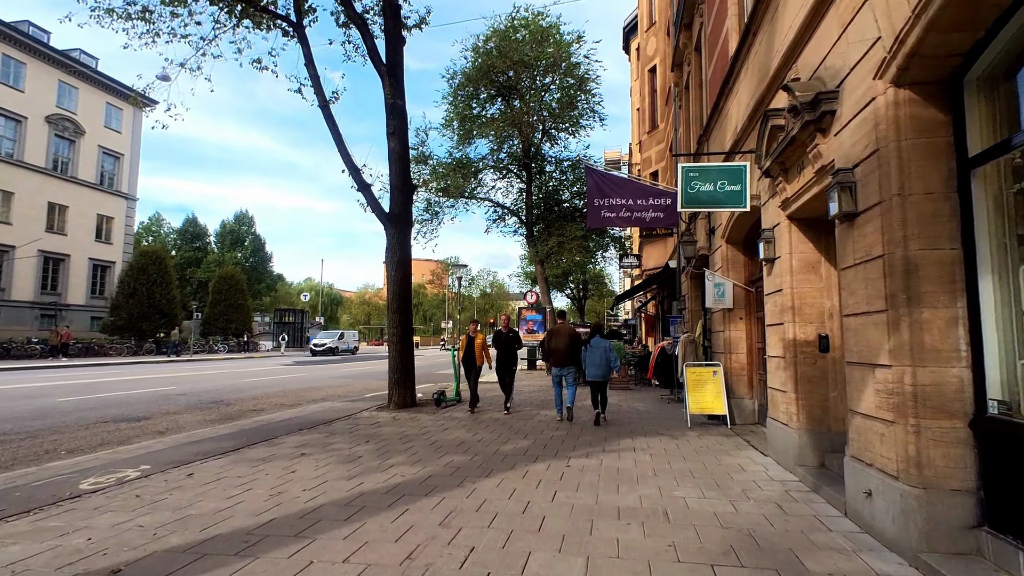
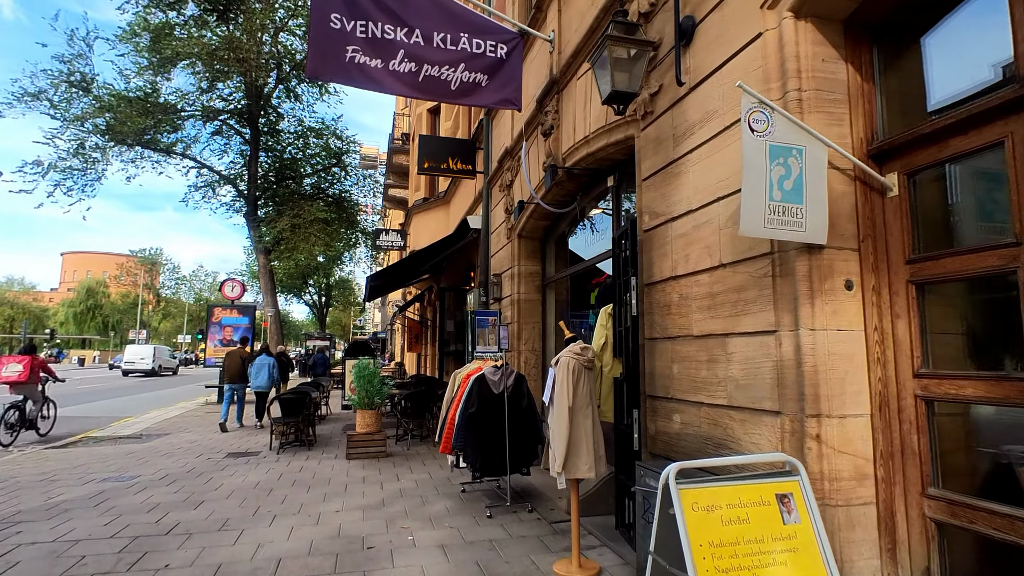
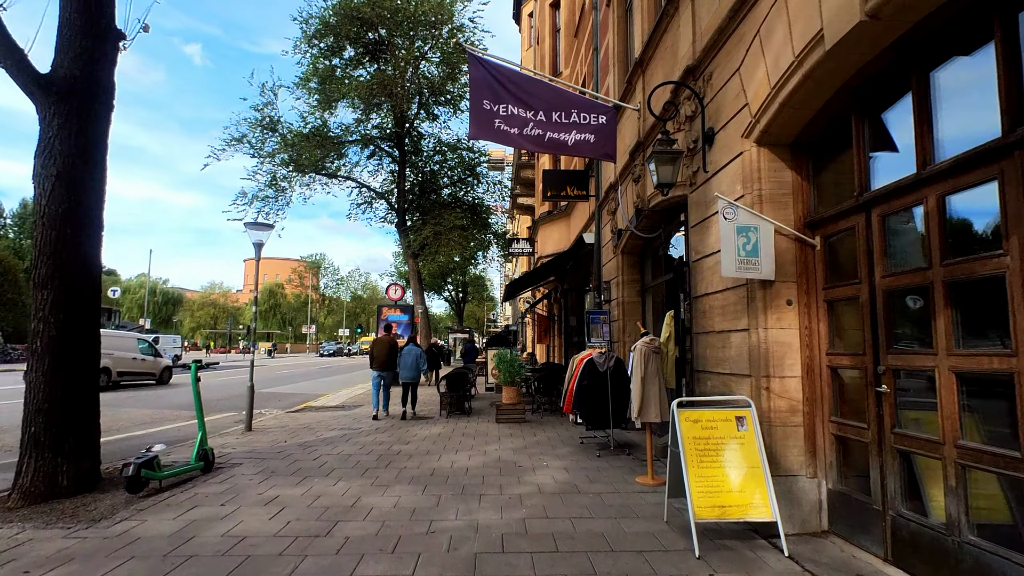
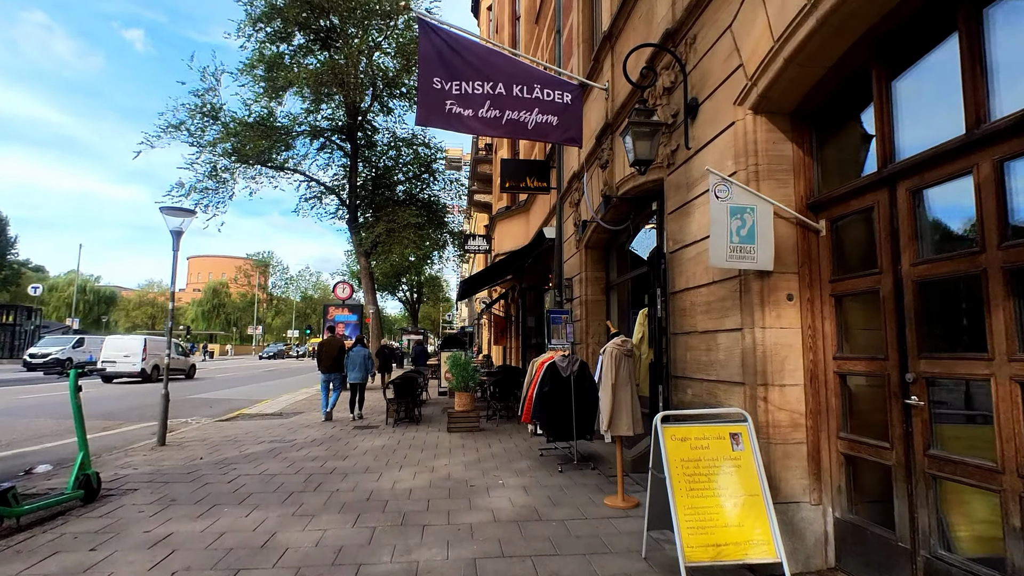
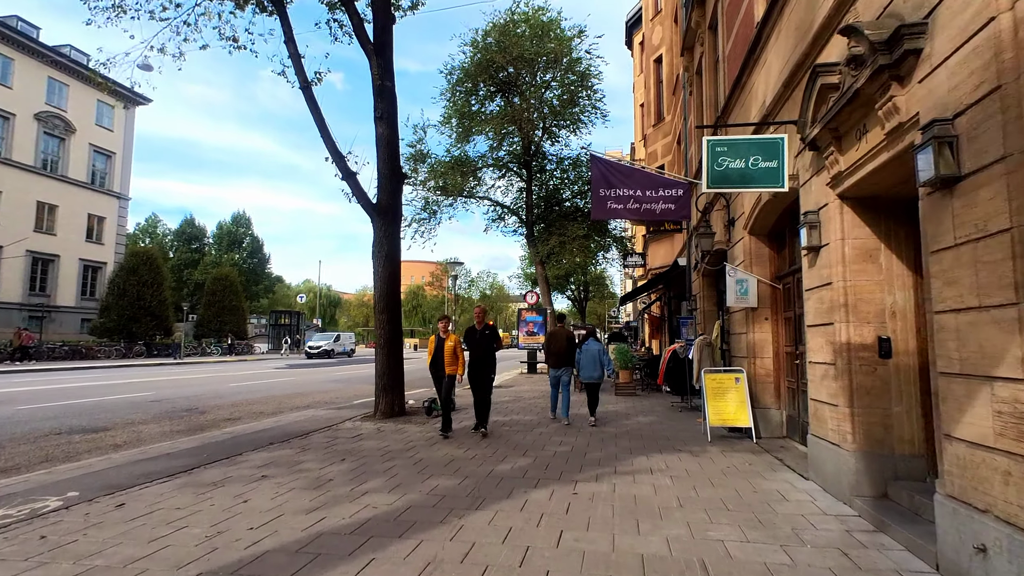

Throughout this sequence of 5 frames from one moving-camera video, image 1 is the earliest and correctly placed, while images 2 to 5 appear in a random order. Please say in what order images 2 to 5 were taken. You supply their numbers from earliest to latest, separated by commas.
5, 3, 4, 2
